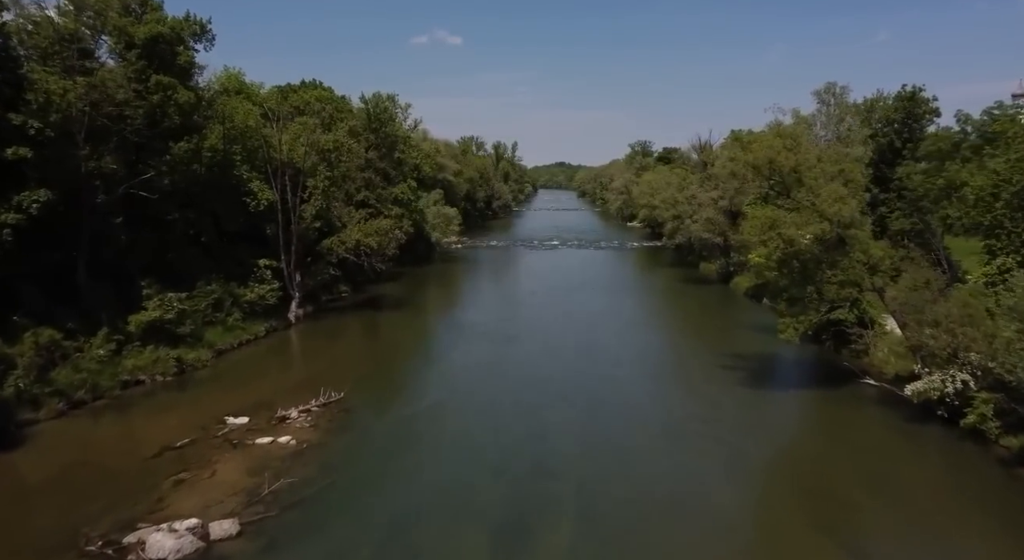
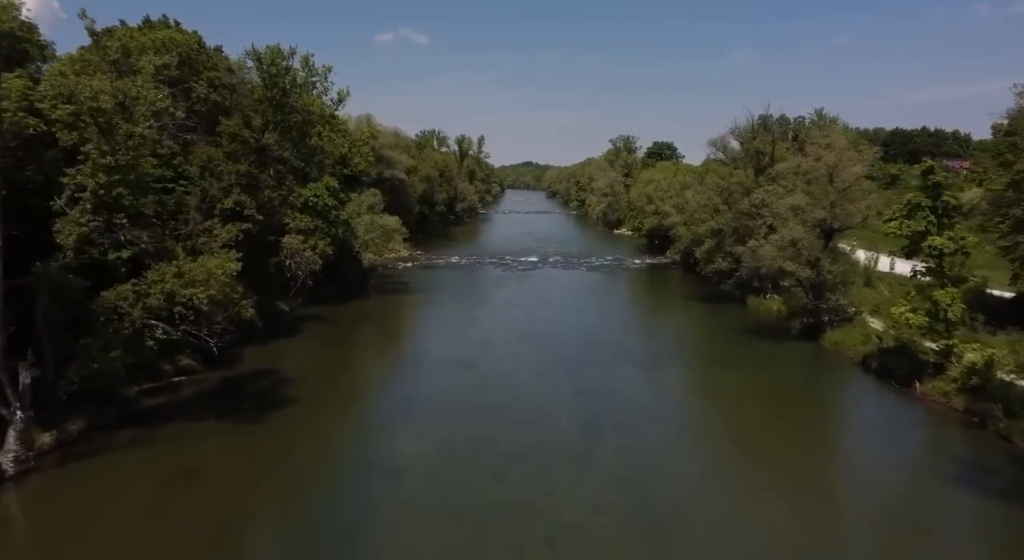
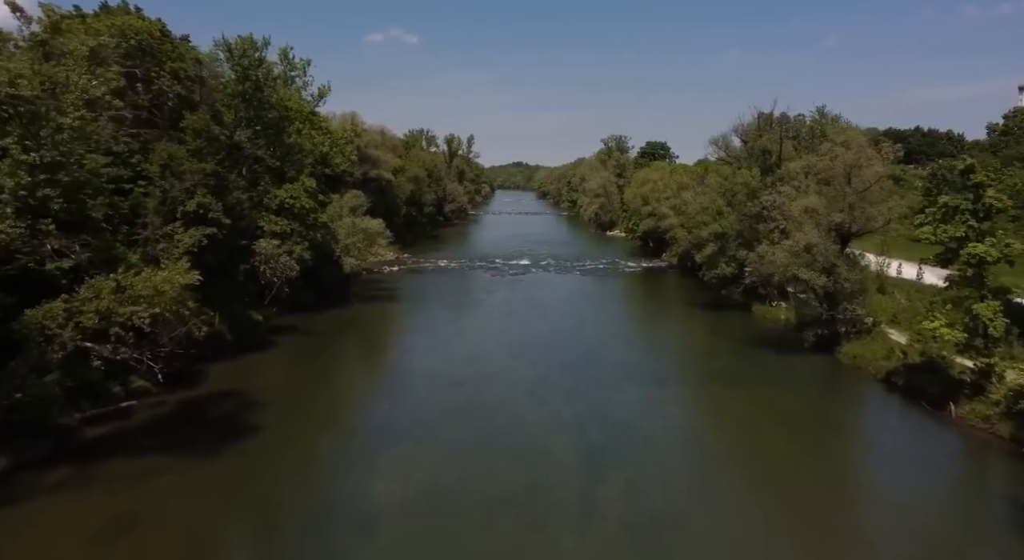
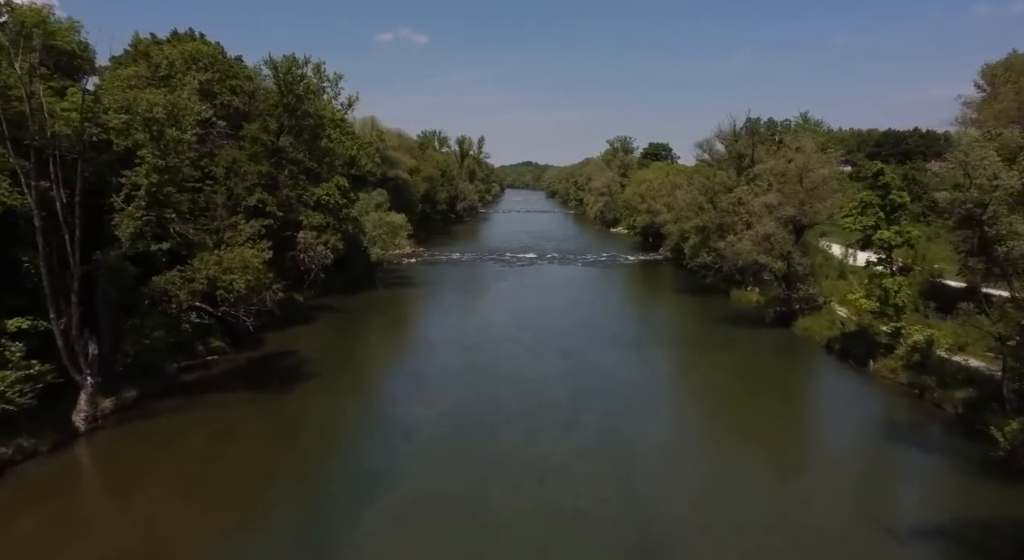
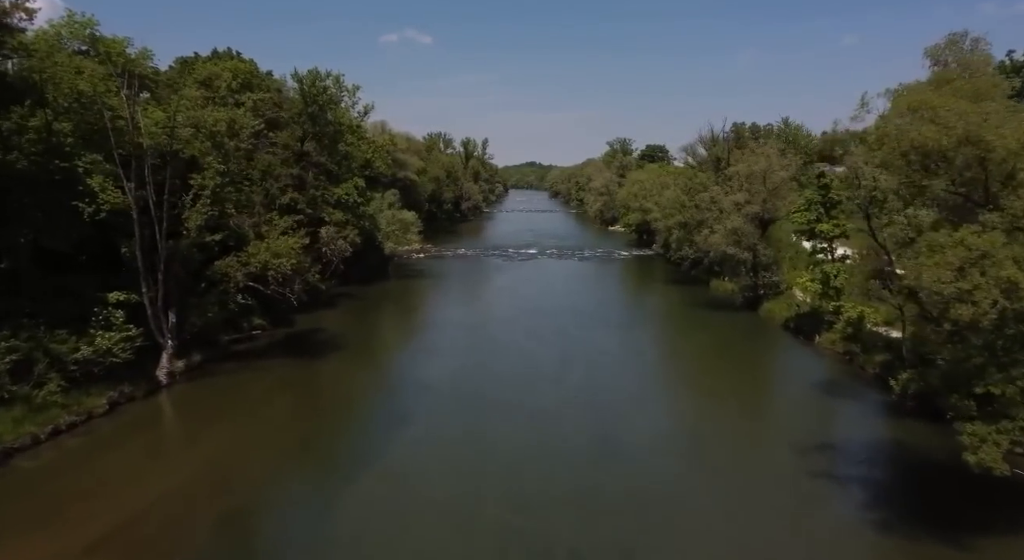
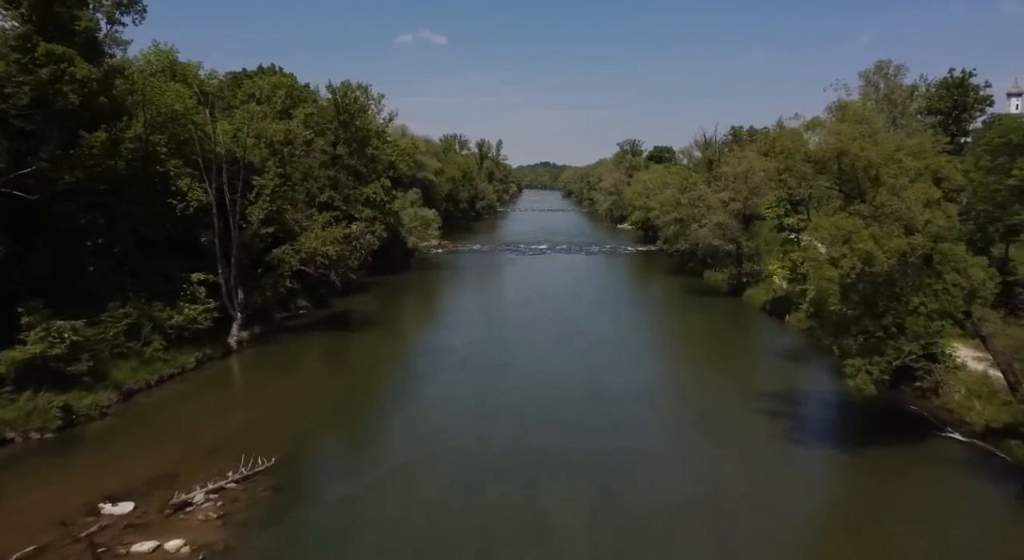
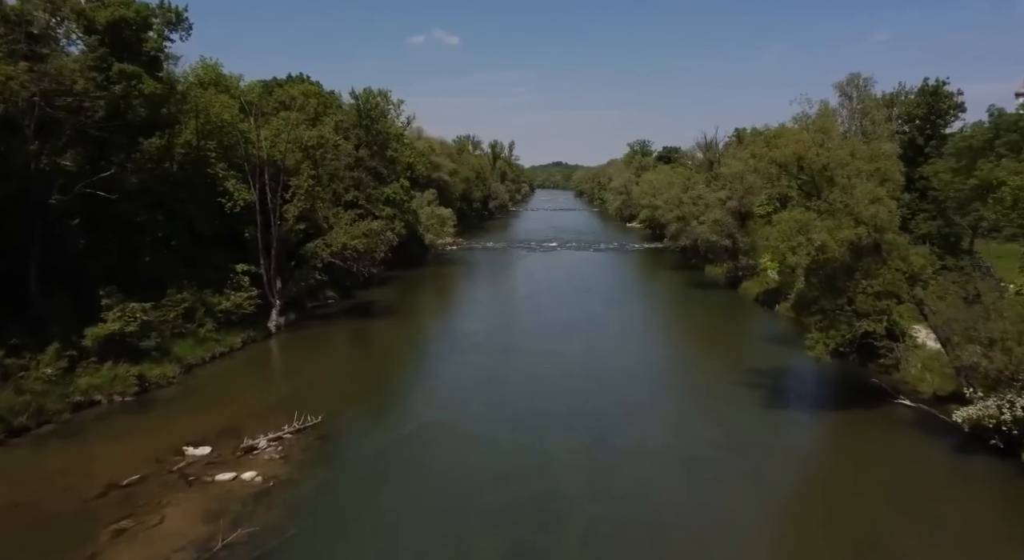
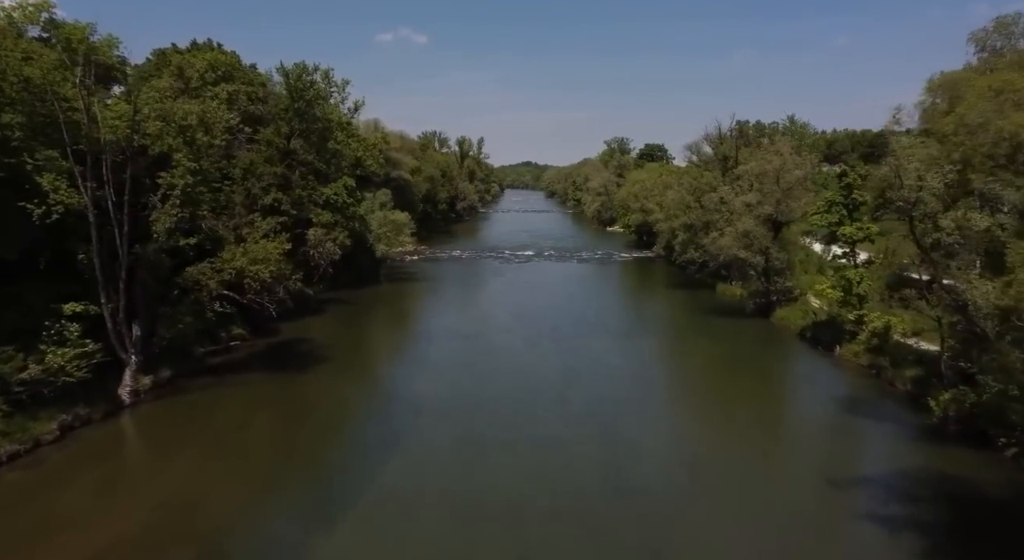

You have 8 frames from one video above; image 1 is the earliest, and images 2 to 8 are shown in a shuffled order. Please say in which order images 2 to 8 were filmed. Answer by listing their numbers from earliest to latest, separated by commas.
7, 6, 5, 8, 4, 2, 3
